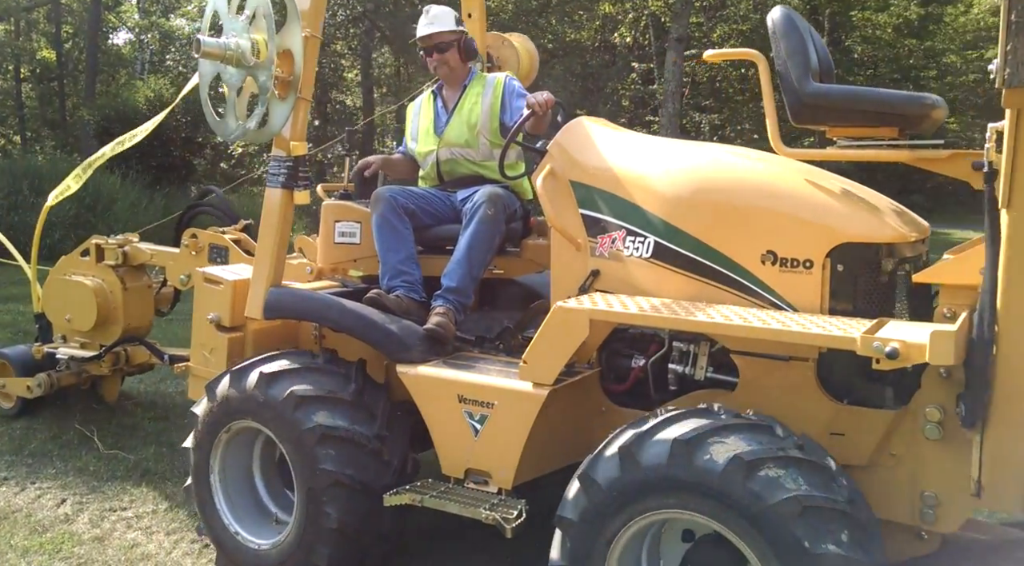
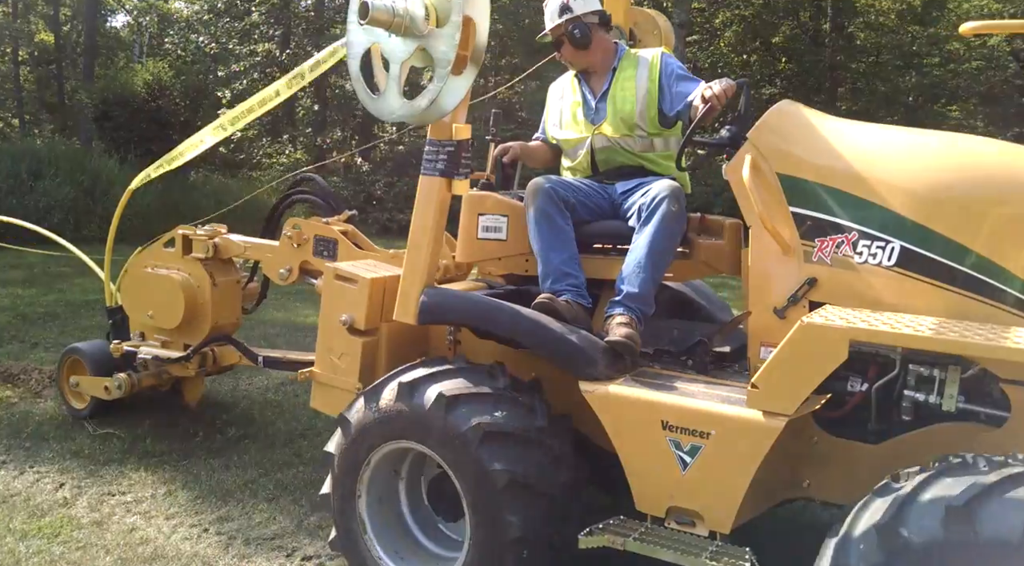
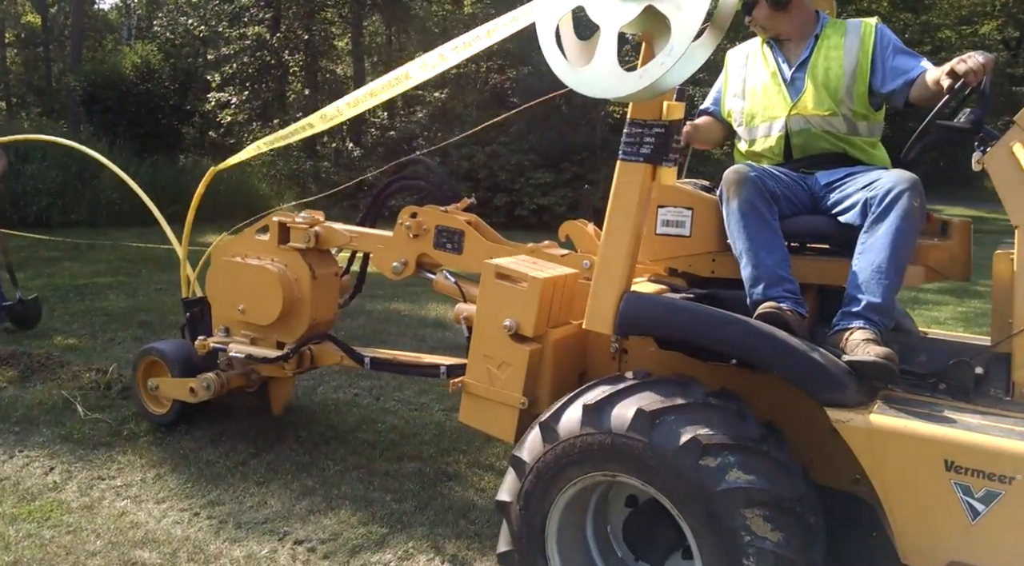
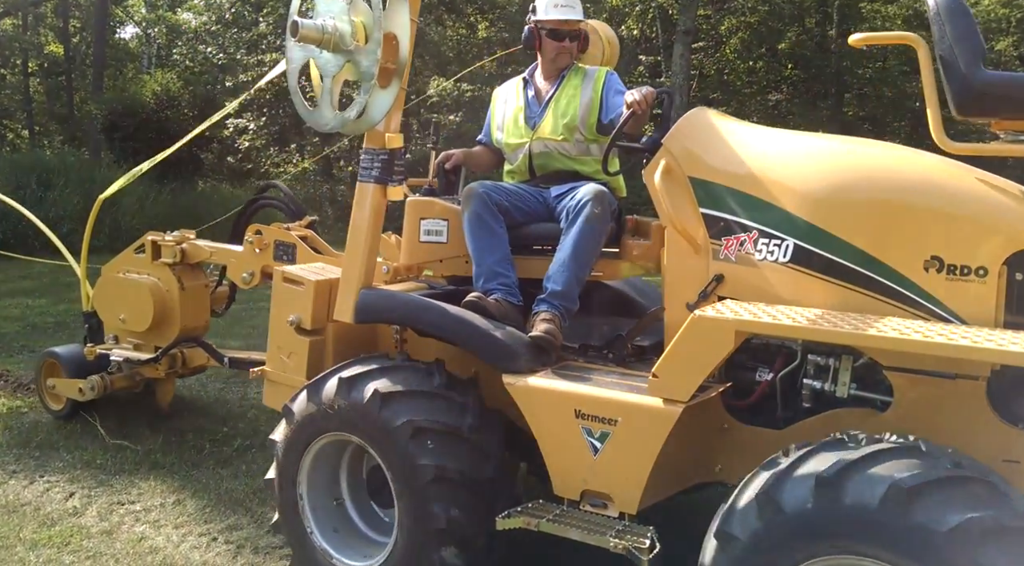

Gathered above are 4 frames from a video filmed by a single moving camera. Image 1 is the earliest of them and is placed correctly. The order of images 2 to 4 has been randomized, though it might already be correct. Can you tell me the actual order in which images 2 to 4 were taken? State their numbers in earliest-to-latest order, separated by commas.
4, 2, 3
